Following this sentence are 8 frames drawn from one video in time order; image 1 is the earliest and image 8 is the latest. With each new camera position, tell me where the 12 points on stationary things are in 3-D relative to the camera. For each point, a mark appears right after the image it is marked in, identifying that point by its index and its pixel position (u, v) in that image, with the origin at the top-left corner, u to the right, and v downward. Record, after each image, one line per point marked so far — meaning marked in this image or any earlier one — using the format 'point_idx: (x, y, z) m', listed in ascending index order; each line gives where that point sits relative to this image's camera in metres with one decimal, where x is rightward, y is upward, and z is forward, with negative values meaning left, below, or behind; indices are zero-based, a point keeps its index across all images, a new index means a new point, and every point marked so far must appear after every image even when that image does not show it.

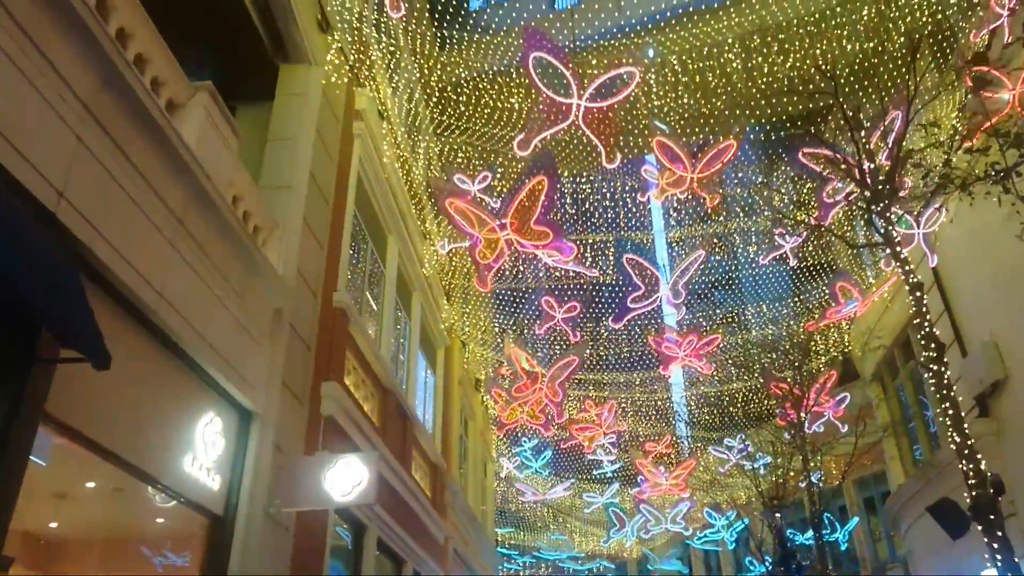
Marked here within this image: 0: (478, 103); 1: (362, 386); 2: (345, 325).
0: (-0.4, +2.0, +8.6) m
1: (-1.7, -1.1, +9.3) m
2: (-1.7, -0.4, +8.2) m
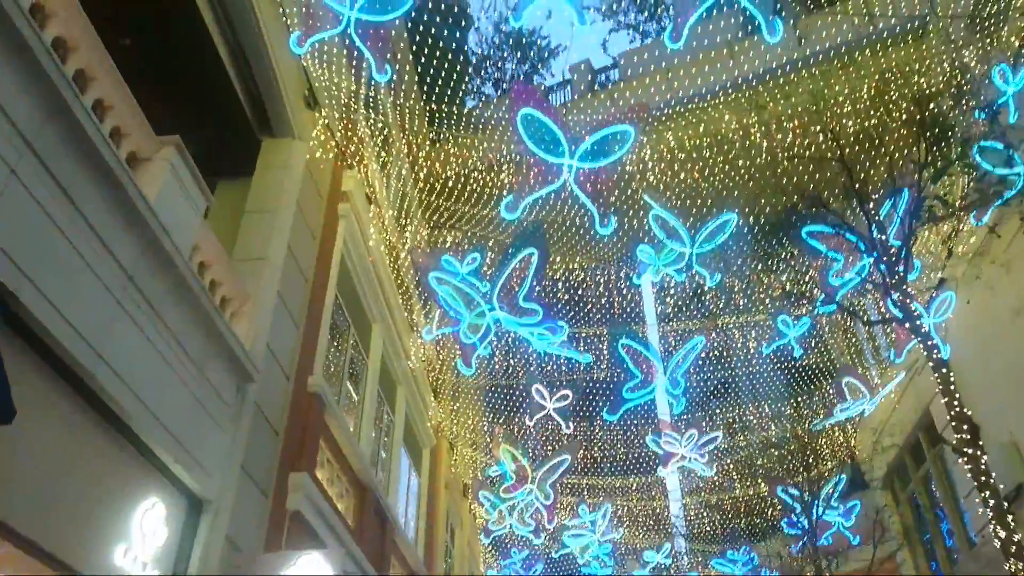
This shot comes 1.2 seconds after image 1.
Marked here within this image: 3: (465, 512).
0: (-0.5, +1.1, +8.3) m
1: (-1.9, -2.1, +8.5) m
2: (-1.8, -1.2, +7.6) m
3: (-1.0, -4.5, +16.4) m
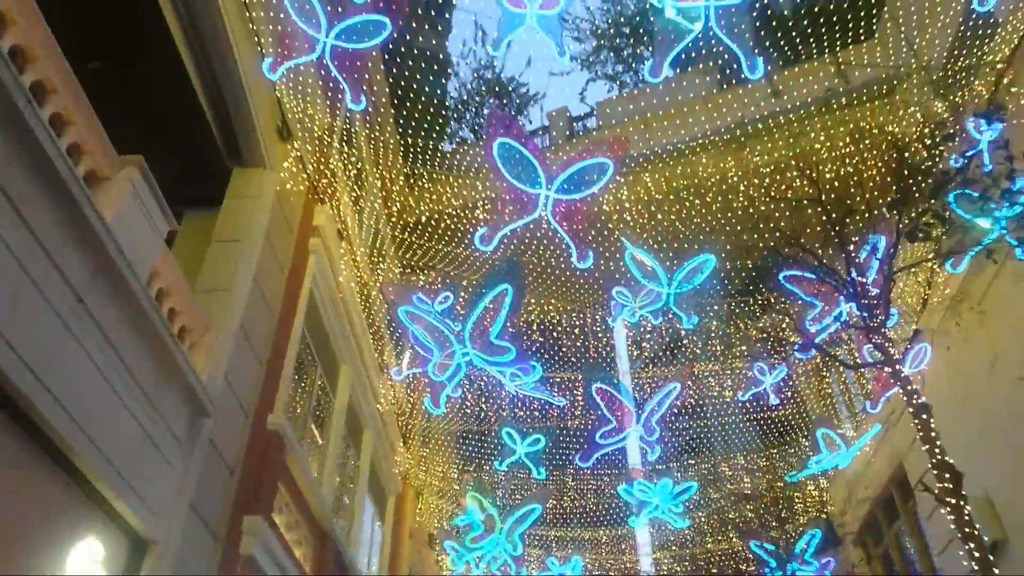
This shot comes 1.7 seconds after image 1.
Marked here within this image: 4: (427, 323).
0: (-0.7, +0.7, +8.2) m
1: (-2.2, -2.4, +8.2) m
2: (-2.1, -1.5, +7.3) m
3: (-1.6, -5.4, +15.8) m
4: (-0.9, -0.4, +8.6) m
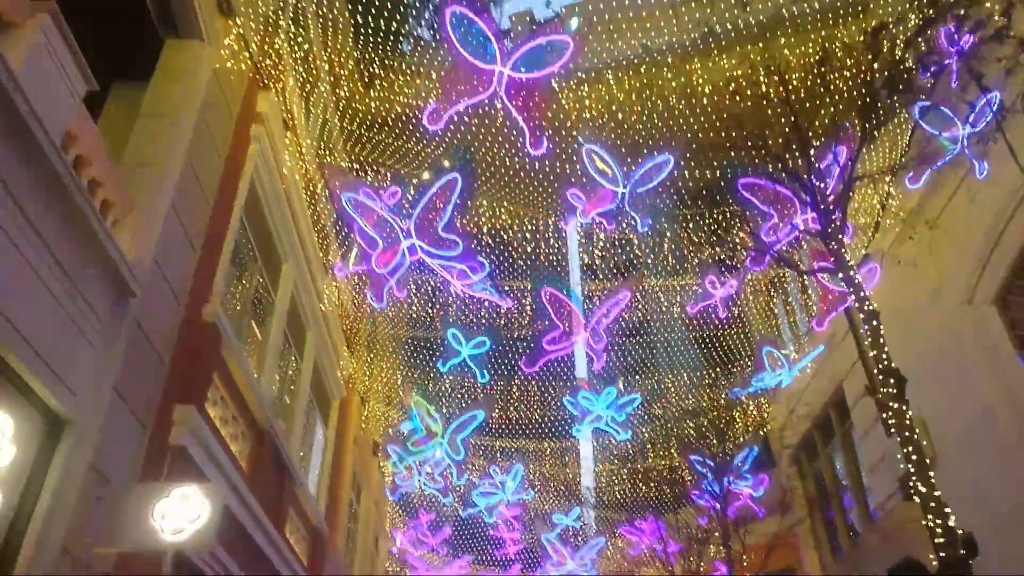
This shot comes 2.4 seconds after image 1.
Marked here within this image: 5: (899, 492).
0: (-1.1, +1.7, +7.8) m
1: (-2.8, -1.3, +8.0) m
2: (-2.6, -0.5, +7.0) m
3: (-2.7, -3.6, +15.9) m
4: (-1.4, +0.7, +8.3) m
5: (+4.8, -2.5, +10.0) m
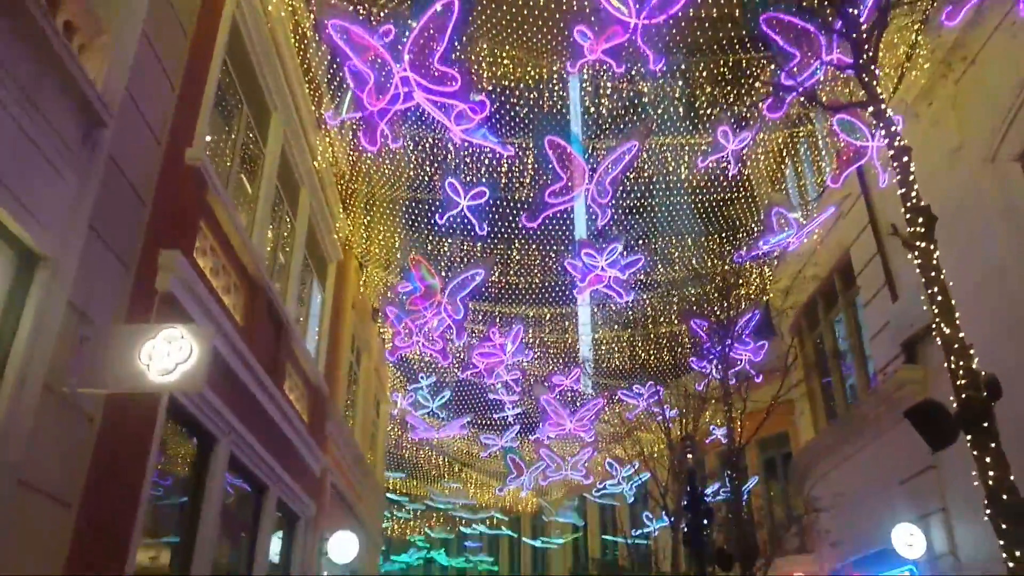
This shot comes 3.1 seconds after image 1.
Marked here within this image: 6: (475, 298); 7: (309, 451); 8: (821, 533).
0: (-1.1, +3.1, +7.1) m
1: (-2.8, +0.1, +7.7) m
2: (-2.6, +0.8, +6.7) m
3: (-2.7, -0.9, +15.9) m
4: (-1.4, +2.2, +7.8) m
5: (+4.8, -0.8, +9.9) m
6: (-0.6, -0.2, +13.0) m
7: (-2.7, -2.1, +10.6) m
8: (+5.0, -4.0, +13.1) m
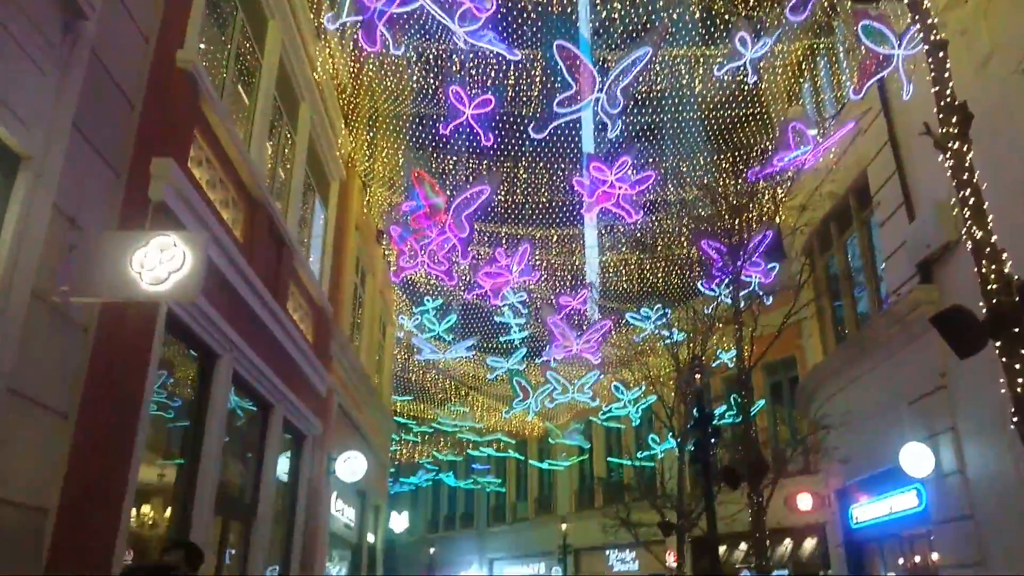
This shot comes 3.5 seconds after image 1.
0: (-1.0, +3.8, +6.6) m
1: (-2.7, +0.9, +7.5) m
2: (-2.5, +1.5, +6.4) m
3: (-2.6, +0.6, +15.7) m
4: (-1.4, +3.0, +7.4) m
5: (+4.8, +0.2, +9.7) m
6: (-0.5, +1.1, +12.8) m
7: (-2.6, -1.1, +10.6) m
8: (+5.1, -2.7, +13.1) m
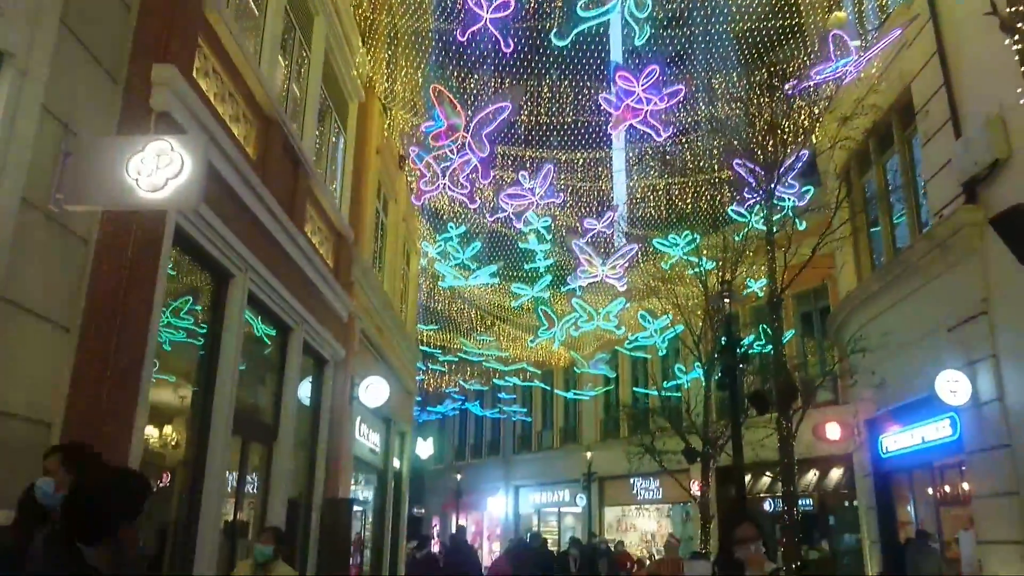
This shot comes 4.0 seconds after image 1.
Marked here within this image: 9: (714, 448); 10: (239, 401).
0: (-0.9, +4.5, +6.0) m
1: (-2.5, +1.6, +7.2) m
2: (-2.4, +2.2, +6.0) m
3: (-2.1, +2.0, +15.4) m
4: (-1.2, +3.7, +6.8) m
5: (+5.1, +1.1, +9.2) m
6: (-0.1, +2.2, +12.4) m
7: (-2.3, -0.1, +10.4) m
8: (+5.5, -1.5, +12.8) m
9: (+3.3, -2.6, +13.1) m
10: (-2.6, -1.1, +7.6) m
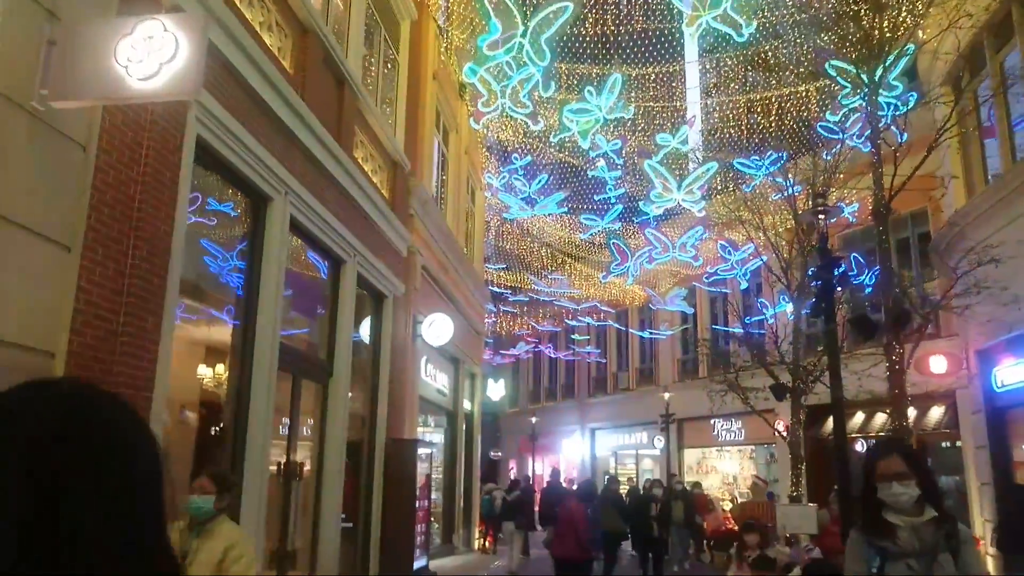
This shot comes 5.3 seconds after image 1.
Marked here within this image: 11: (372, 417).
0: (-0.6, +5.0, +5.0) m
1: (-2.0, +2.3, +6.5) m
2: (-2.0, +2.7, +5.3) m
3: (-0.9, +3.2, +14.6) m
4: (-0.8, +4.3, +5.9) m
5: (+5.7, +2.0, +7.8) m
6: (+0.8, +3.3, +11.4) m
7: (-1.5, +0.8, +9.8) m
8: (+6.5, -0.3, +11.6) m
9: (+4.4, -1.4, +12.2) m
10: (-2.0, -0.4, +7.1) m
11: (-1.7, -1.5, +9.6) m
